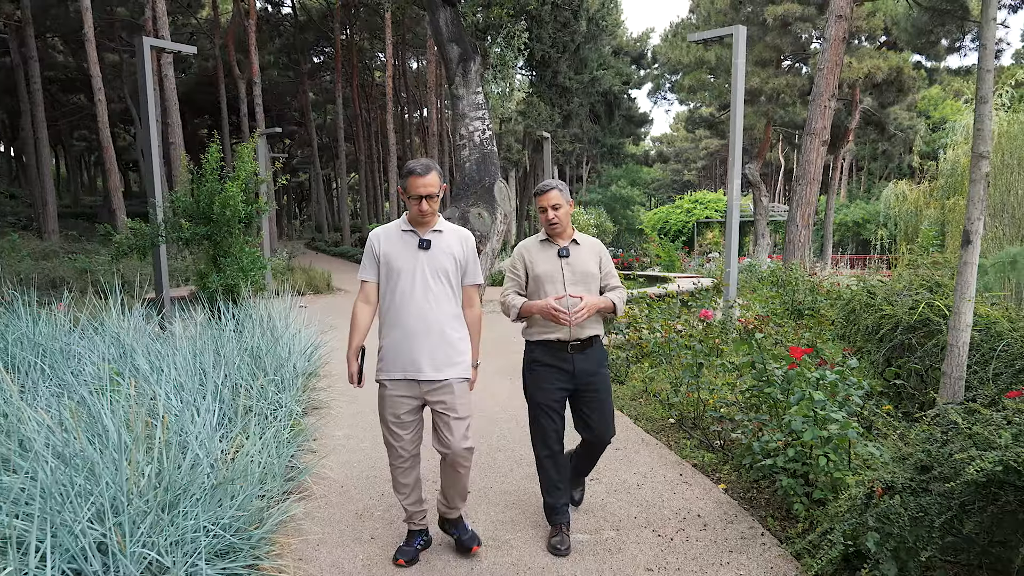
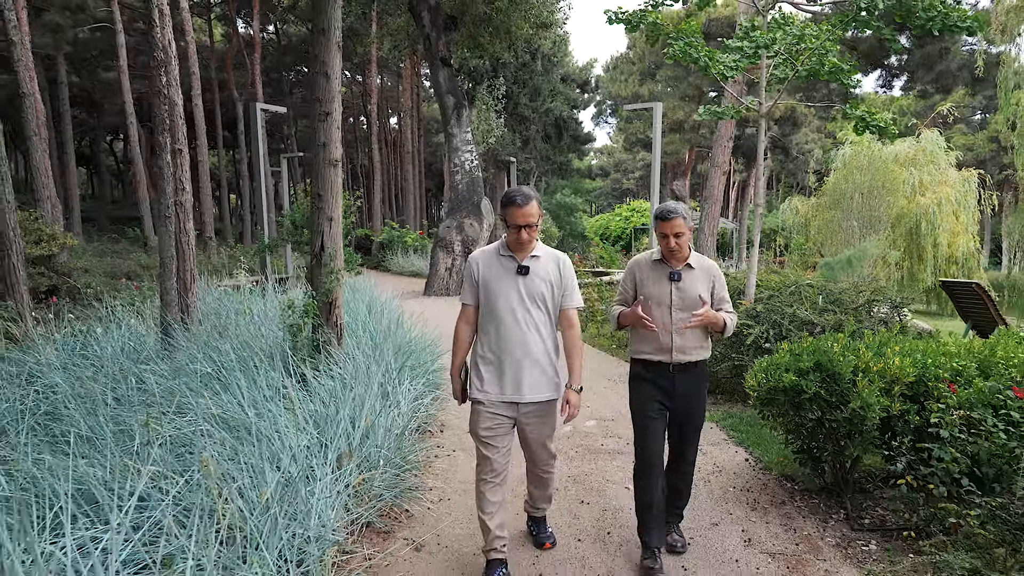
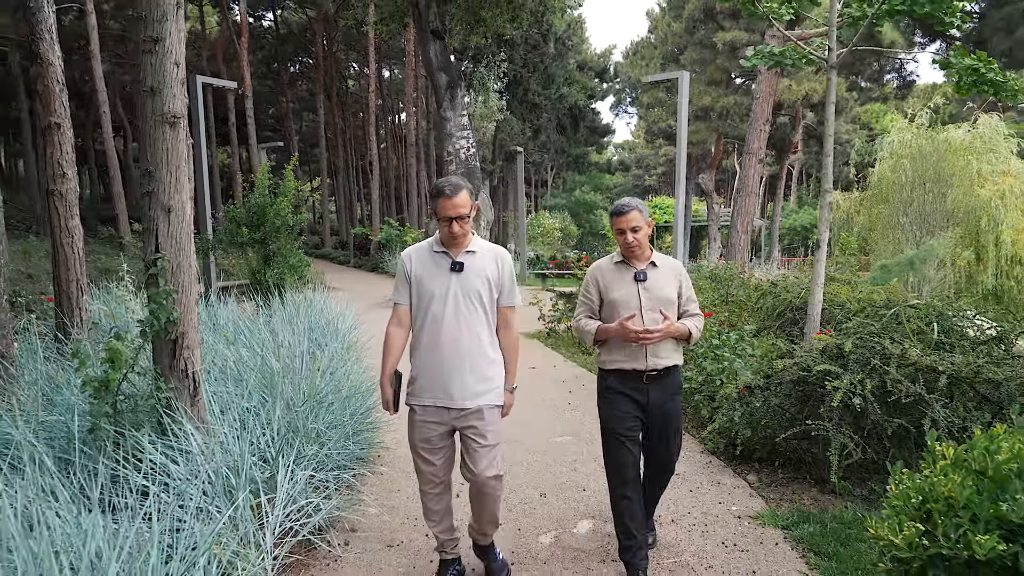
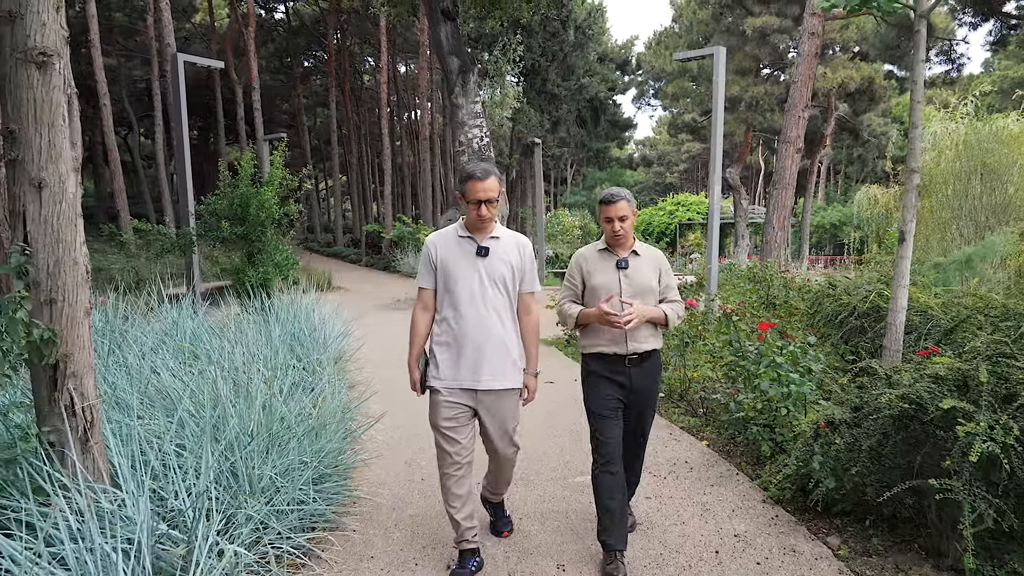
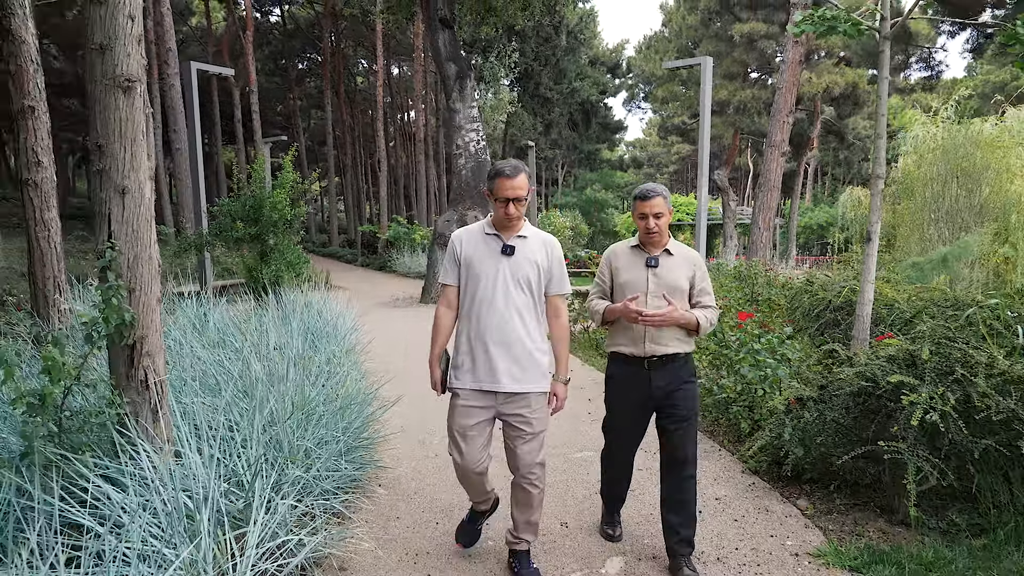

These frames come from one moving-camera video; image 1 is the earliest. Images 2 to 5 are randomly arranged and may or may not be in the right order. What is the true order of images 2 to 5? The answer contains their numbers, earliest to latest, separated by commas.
4, 5, 3, 2
